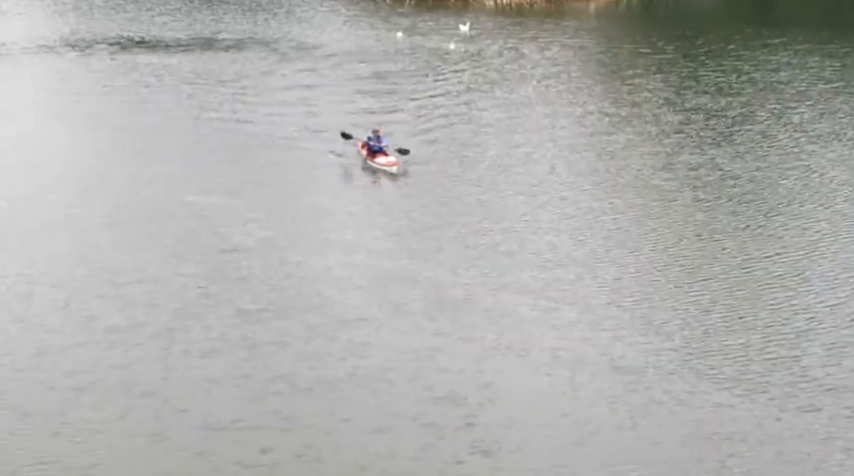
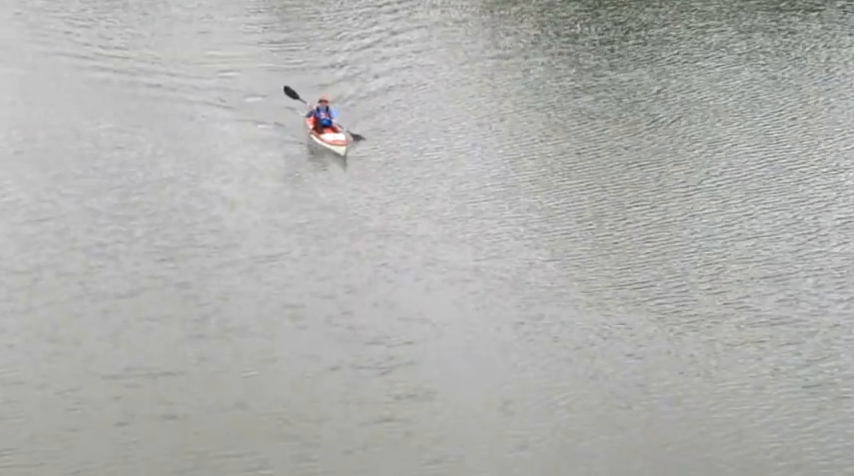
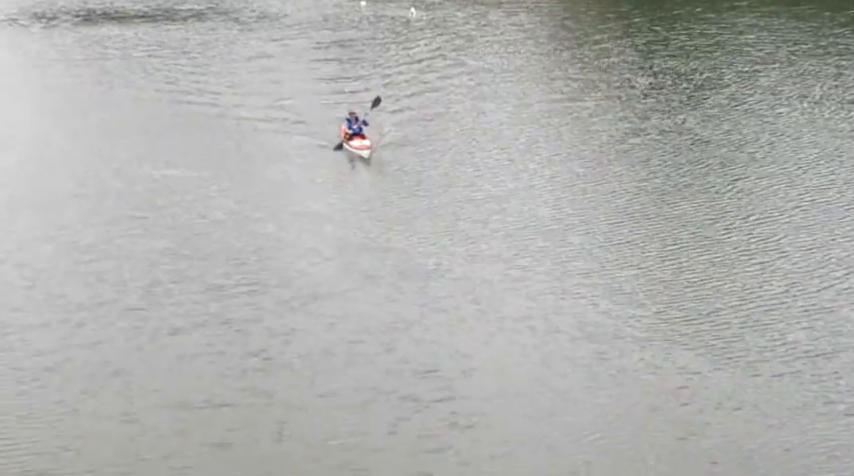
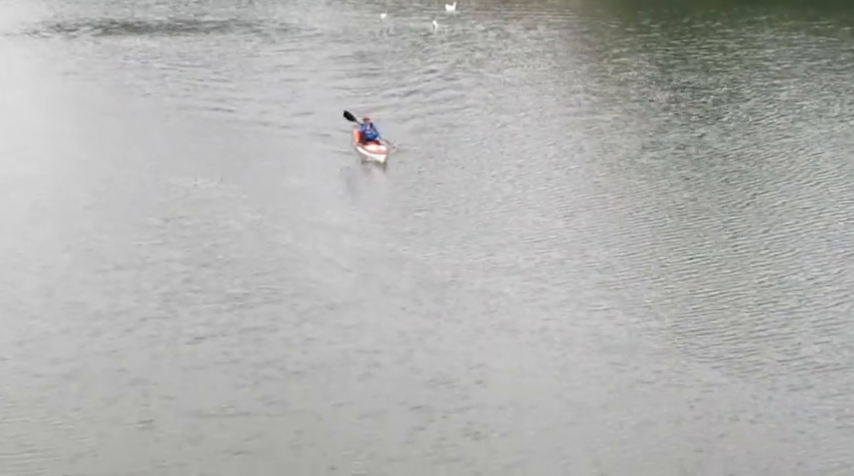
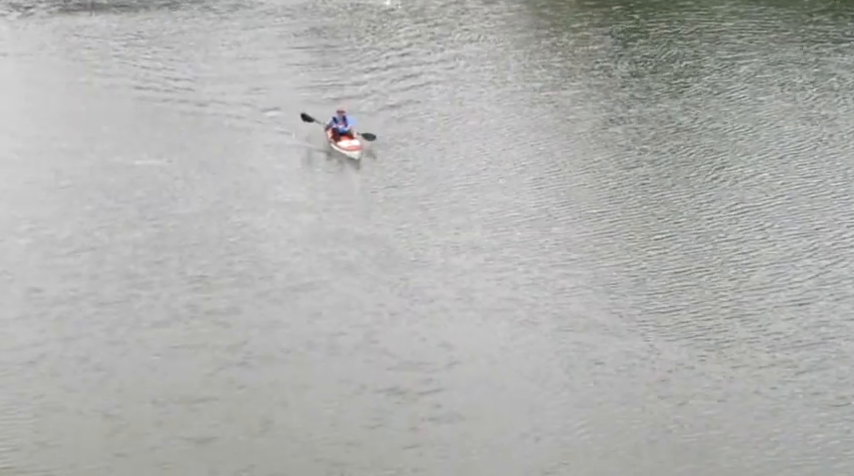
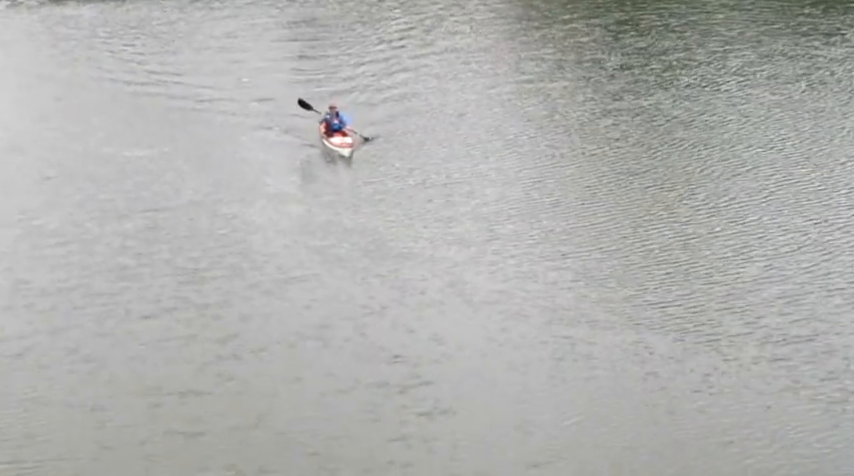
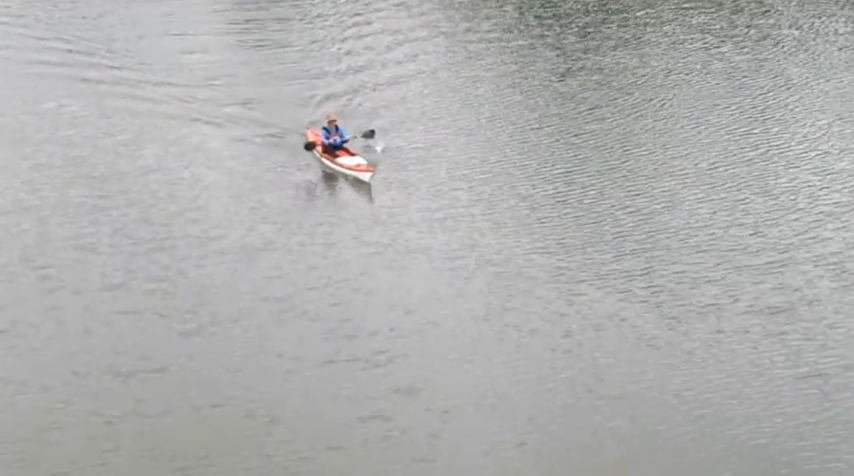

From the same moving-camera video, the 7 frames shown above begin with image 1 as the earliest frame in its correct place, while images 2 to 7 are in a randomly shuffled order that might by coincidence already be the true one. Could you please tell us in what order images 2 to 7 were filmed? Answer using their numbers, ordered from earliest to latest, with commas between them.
4, 3, 5, 6, 2, 7
